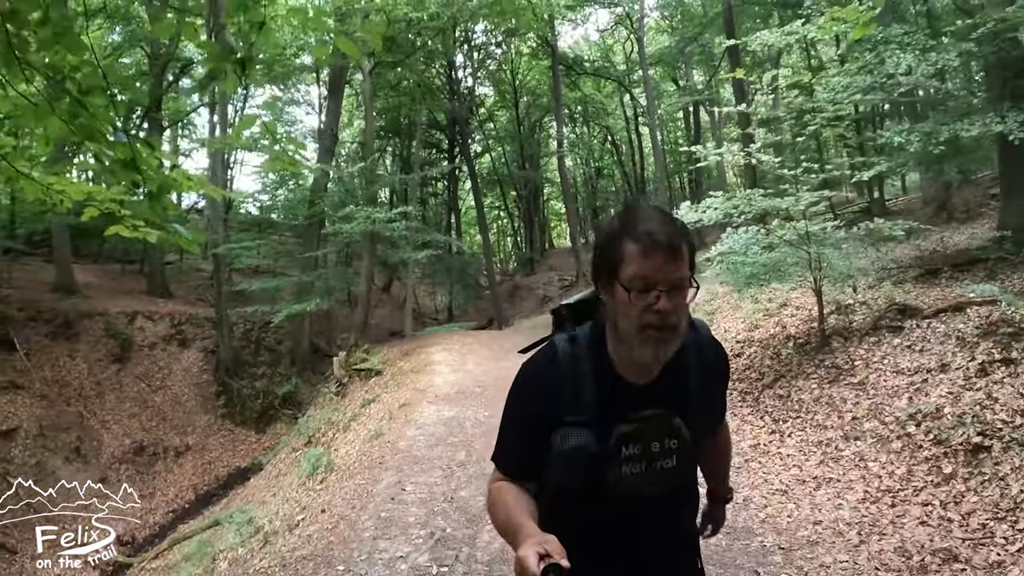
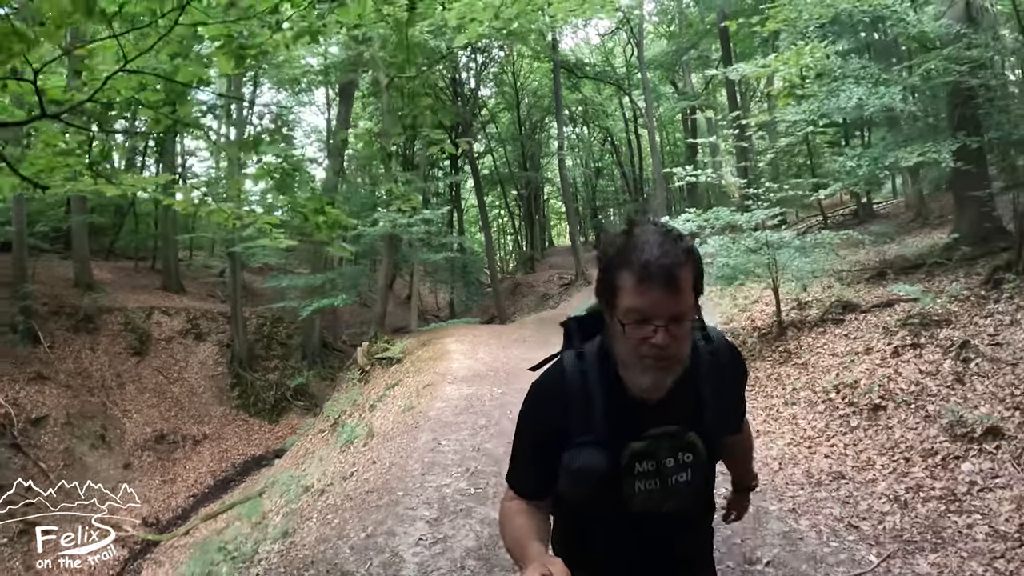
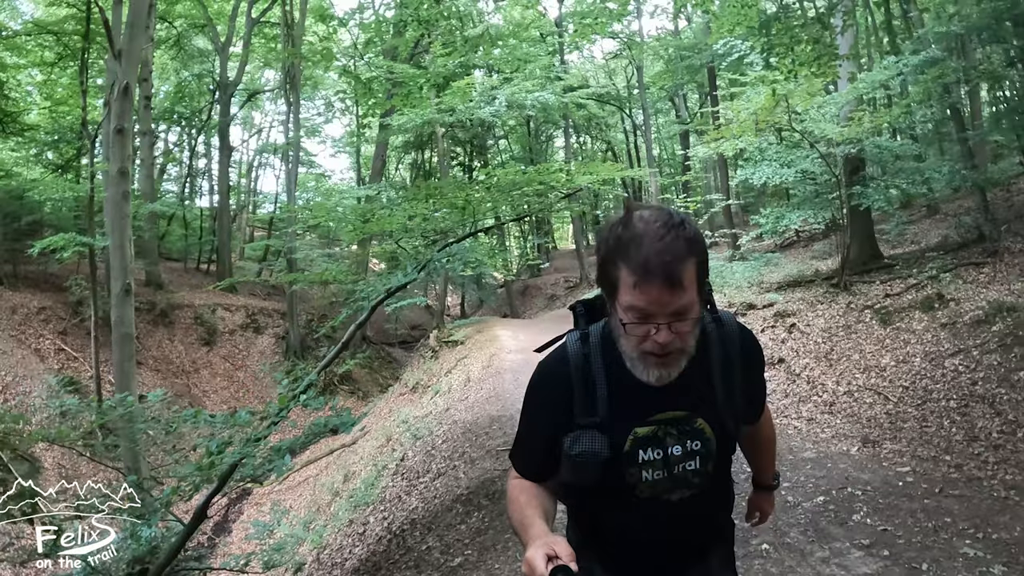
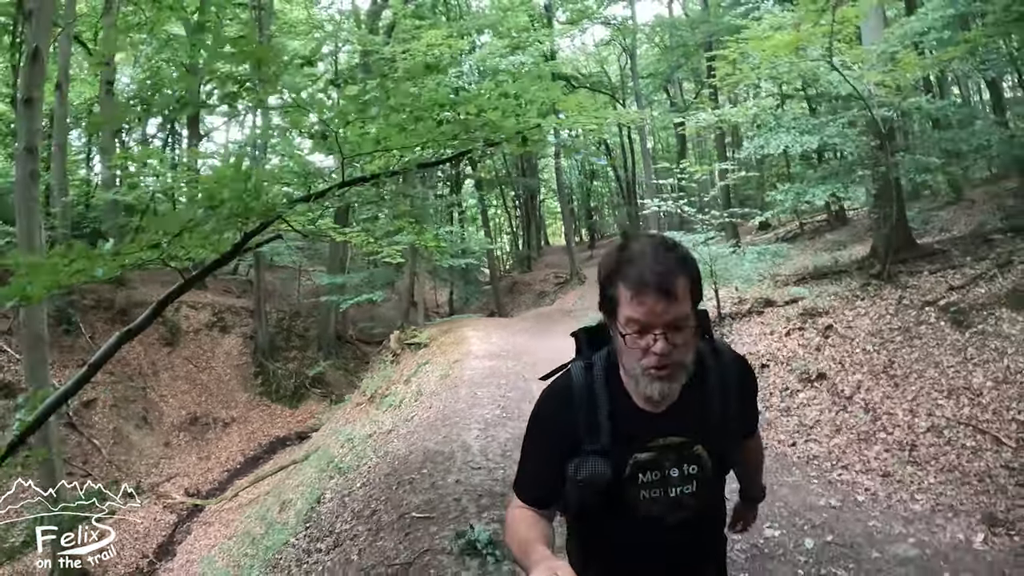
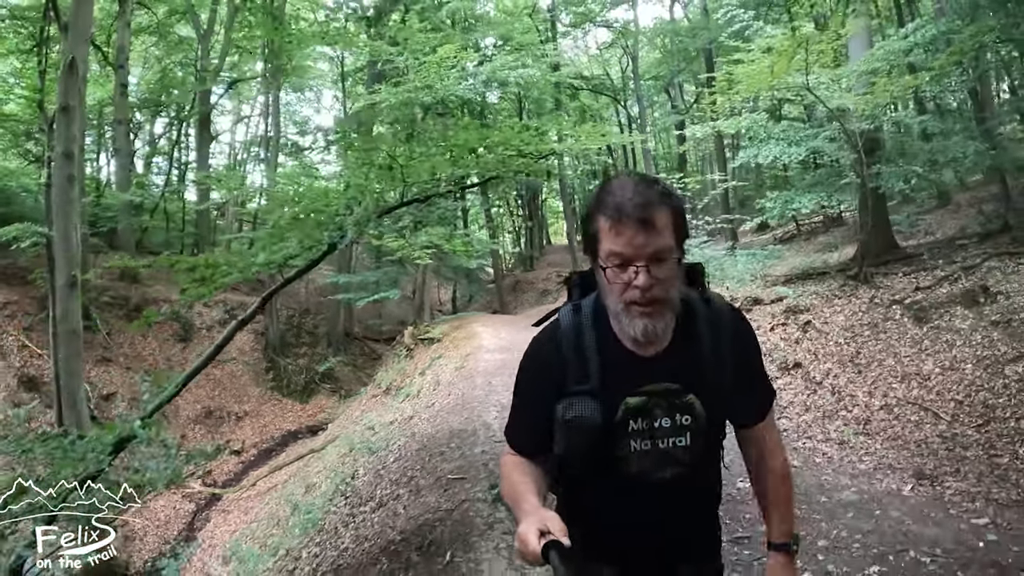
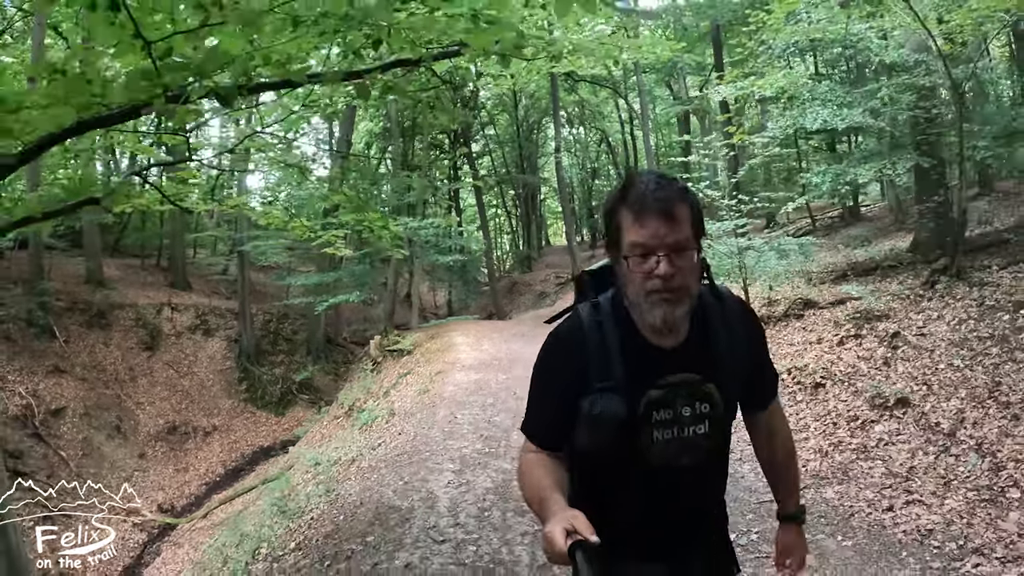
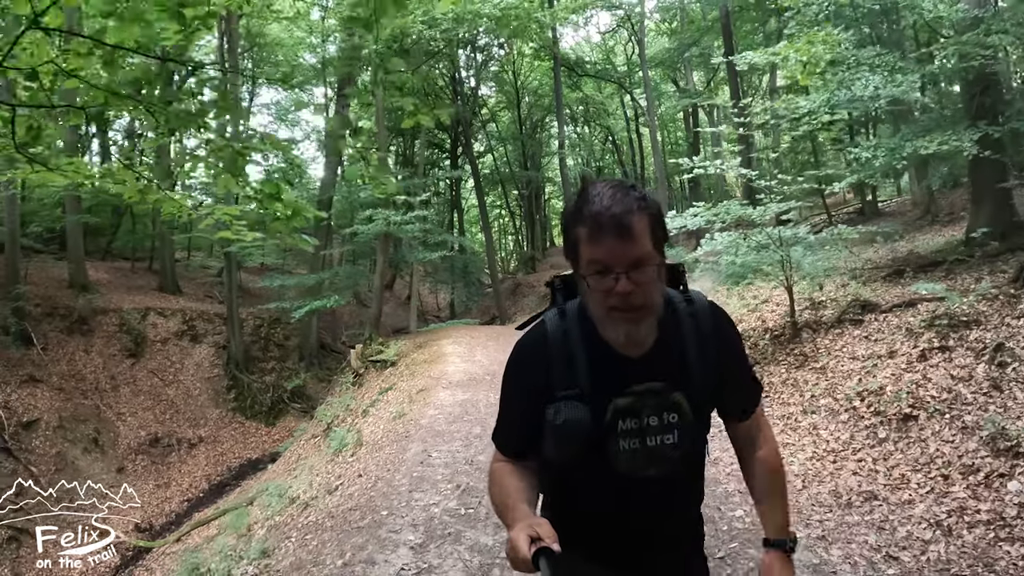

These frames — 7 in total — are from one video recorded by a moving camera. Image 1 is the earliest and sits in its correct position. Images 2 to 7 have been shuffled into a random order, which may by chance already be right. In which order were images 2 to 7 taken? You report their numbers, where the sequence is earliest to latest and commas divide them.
7, 2, 6, 4, 5, 3
